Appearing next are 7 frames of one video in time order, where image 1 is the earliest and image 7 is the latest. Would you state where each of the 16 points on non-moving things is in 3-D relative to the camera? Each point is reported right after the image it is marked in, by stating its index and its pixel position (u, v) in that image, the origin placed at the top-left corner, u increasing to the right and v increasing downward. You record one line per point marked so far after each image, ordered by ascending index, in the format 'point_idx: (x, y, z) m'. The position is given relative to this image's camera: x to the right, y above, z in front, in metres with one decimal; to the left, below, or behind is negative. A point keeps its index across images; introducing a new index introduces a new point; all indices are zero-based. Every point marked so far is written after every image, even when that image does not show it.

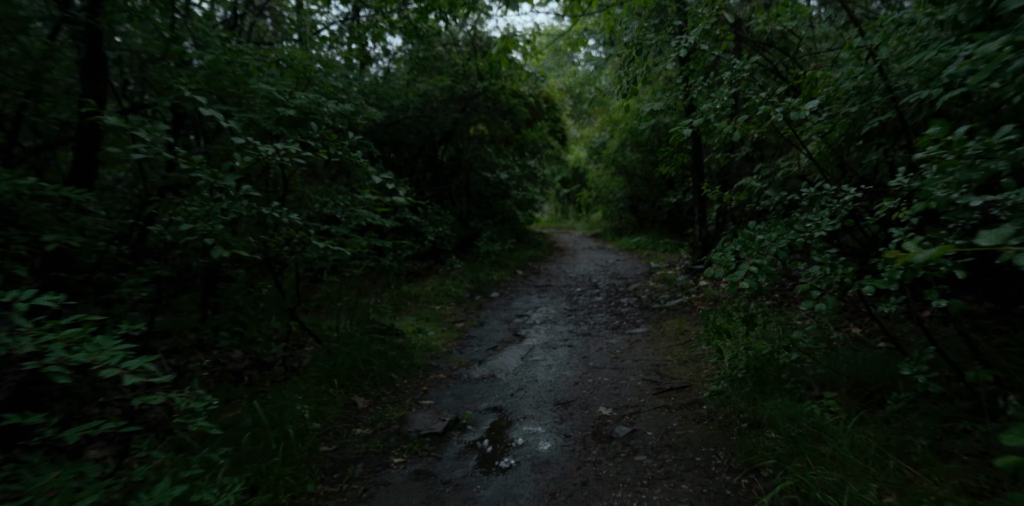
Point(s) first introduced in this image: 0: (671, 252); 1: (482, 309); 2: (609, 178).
0: (+3.3, -0.1, +11.0) m
1: (-0.4, -0.8, +7.6) m
2: (+3.0, +2.3, +16.3) m
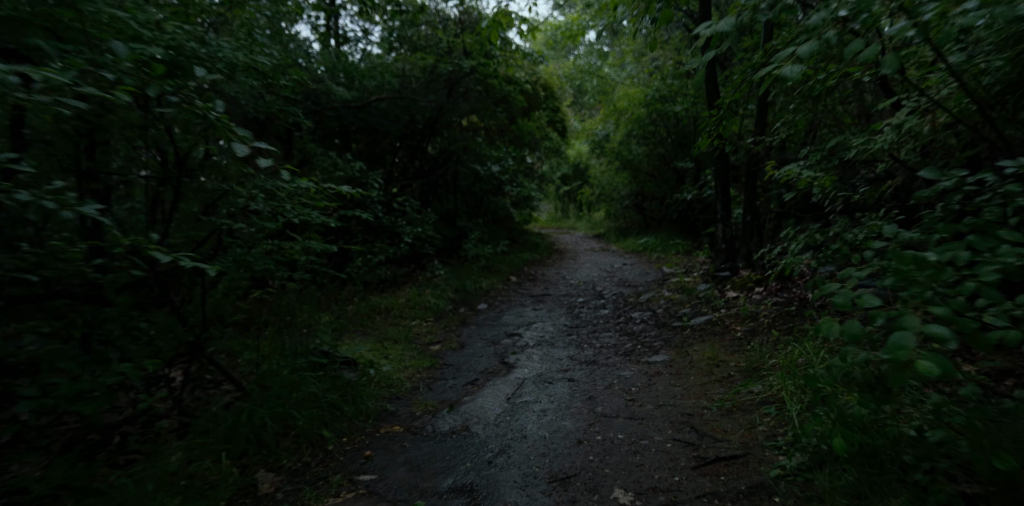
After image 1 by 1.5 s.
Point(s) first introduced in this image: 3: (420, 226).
0: (+3.2, -0.1, +9.8) m
1: (-0.6, -0.9, +6.4) m
2: (+2.8, +2.2, +15.1) m
3: (-1.4, +0.4, +8.1) m
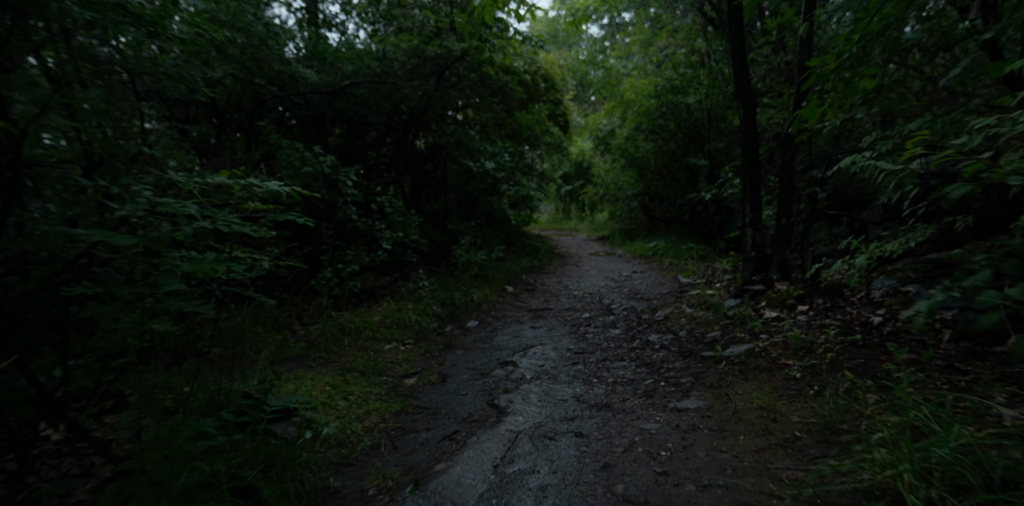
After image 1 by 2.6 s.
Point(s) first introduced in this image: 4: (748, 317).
0: (+3.1, -0.2, +8.8) m
1: (-0.6, -1.0, +5.4) m
2: (+2.8, +2.1, +14.1) m
3: (-1.5, +0.3, +7.1) m
4: (+2.2, -0.6, +5.1) m
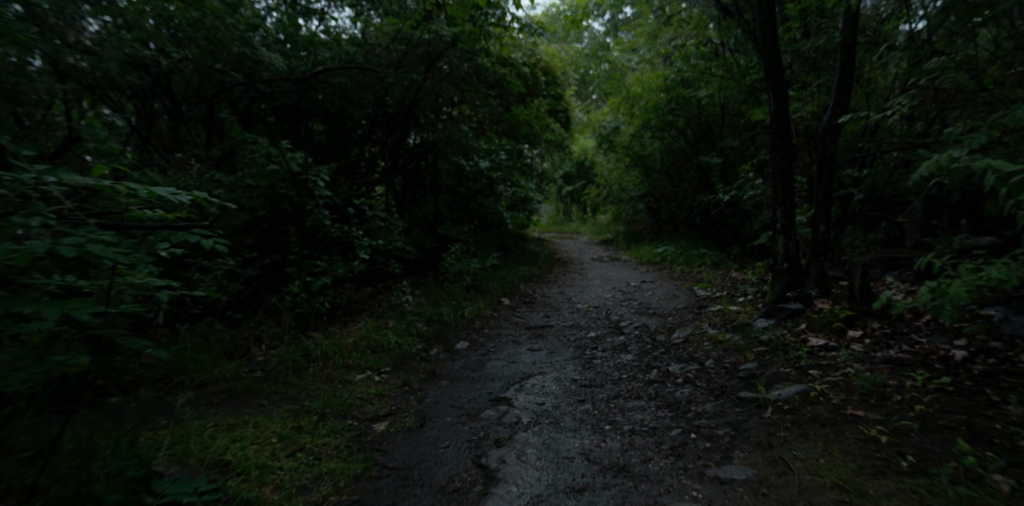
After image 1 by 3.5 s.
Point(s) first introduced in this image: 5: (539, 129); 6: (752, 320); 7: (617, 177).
0: (+3.1, -0.4, +8.0) m
1: (-0.7, -1.1, +4.6) m
2: (+2.7, +2.0, +13.3) m
3: (-1.5, +0.2, +6.3) m
4: (+2.2, -0.7, +4.2) m
5: (+0.6, +2.7, +11.5) m
6: (+2.3, -0.7, +5.1) m
7: (+2.7, +2.0, +13.7) m
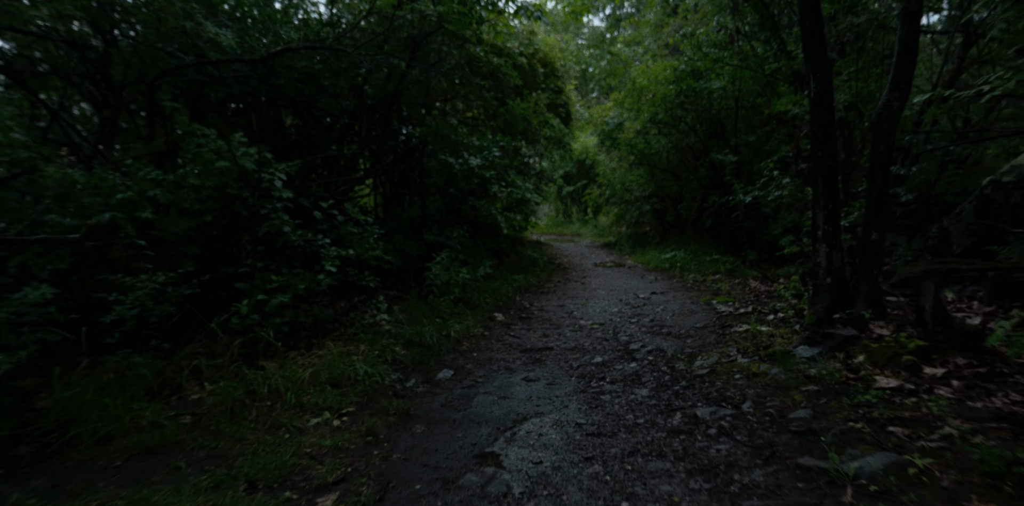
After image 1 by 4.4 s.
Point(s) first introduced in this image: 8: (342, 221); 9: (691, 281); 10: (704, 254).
0: (+3.0, -0.5, +7.1) m
1: (-0.7, -1.2, +3.8) m
2: (+2.7, +1.9, +12.5) m
3: (-1.6, +0.1, +5.5) m
4: (+2.1, -0.8, +3.4) m
5: (+0.5, +2.6, +10.7) m
6: (+2.2, -0.8, +4.3) m
7: (+2.6, +1.8, +12.8) m
8: (-1.7, +0.3, +5.4) m
9: (+2.9, -0.4, +8.5) m
10: (+3.6, 0.0, +10.1) m
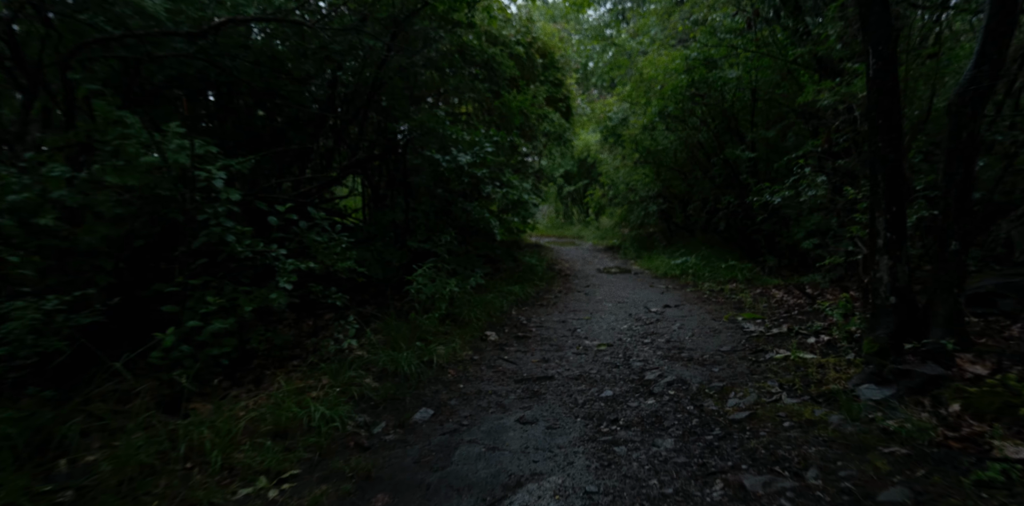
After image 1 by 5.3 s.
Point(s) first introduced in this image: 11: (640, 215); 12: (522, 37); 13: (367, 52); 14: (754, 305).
0: (+3.0, -0.5, +6.3) m
1: (-0.8, -1.3, +2.9) m
2: (+2.6, +1.8, +11.6) m
3: (-1.6, 0.0, +4.6) m
4: (+2.1, -0.9, +2.5) m
5: (+0.4, +2.5, +9.8) m
6: (+2.2, -0.8, +3.4) m
7: (+2.5, +1.7, +12.0) m
8: (-1.8, +0.2, +4.6) m
9: (+2.8, -0.5, +7.6) m
10: (+3.6, -0.1, +9.3) m
11: (+2.9, +0.9, +12.0) m
12: (+0.2, +3.9, +9.7) m
13: (-1.6, +2.1, +5.7) m
14: (+2.9, -0.6, +6.5) m
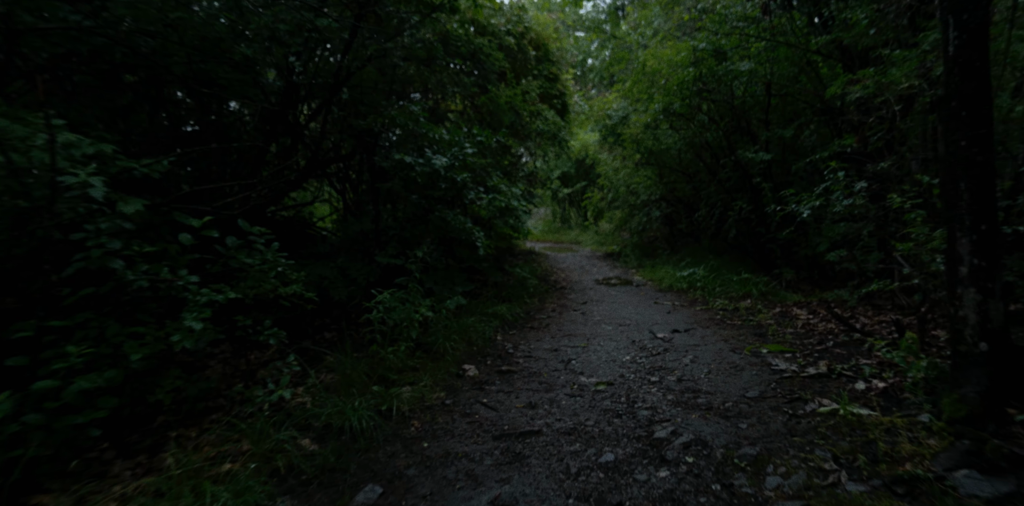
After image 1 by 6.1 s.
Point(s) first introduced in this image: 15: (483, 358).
0: (+2.8, -0.7, +5.4) m
1: (-0.9, -1.5, +2.0) m
2: (+2.4, +1.6, +10.7) m
3: (-1.8, -0.2, +3.7) m
4: (+1.9, -1.1, +1.6) m
5: (+0.3, +2.3, +8.9) m
6: (+2.0, -1.0, +2.5) m
7: (+2.4, +1.6, +11.1) m
8: (-1.9, 0.0, +3.7) m
9: (+2.6, -0.7, +6.7) m
10: (+3.4, -0.3, +8.4) m
11: (+2.7, +0.7, +11.1) m
12: (0.0, +3.7, +8.8) m
13: (-1.7, +2.0, +4.8) m
14: (+2.8, -0.8, +5.6) m
15: (-0.3, -1.0, +5.2) m
